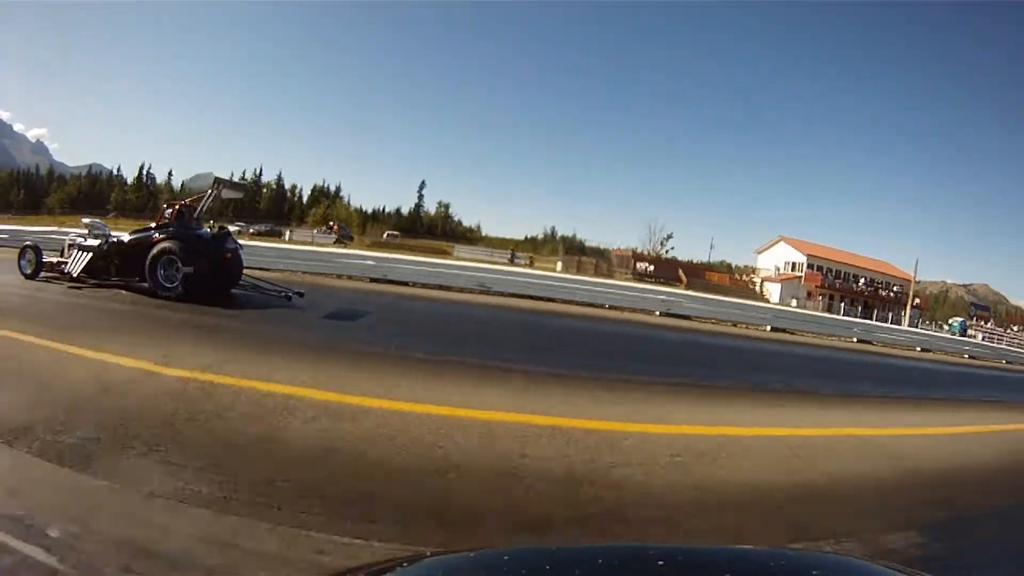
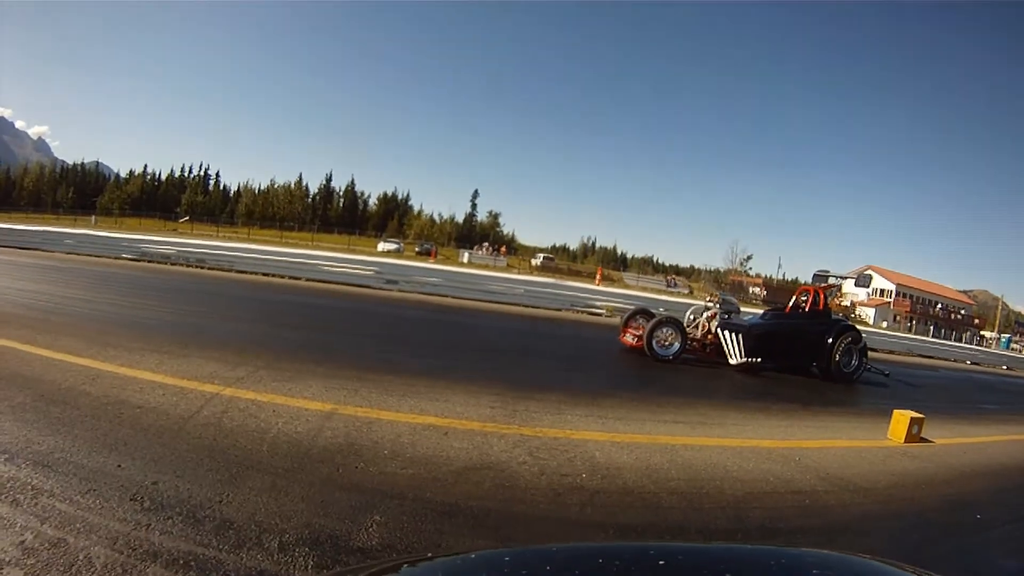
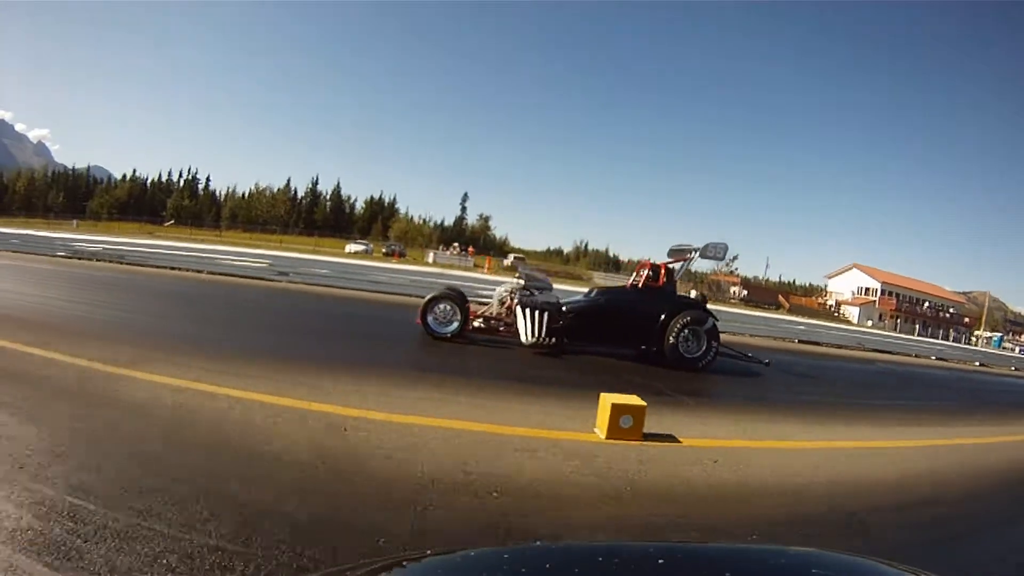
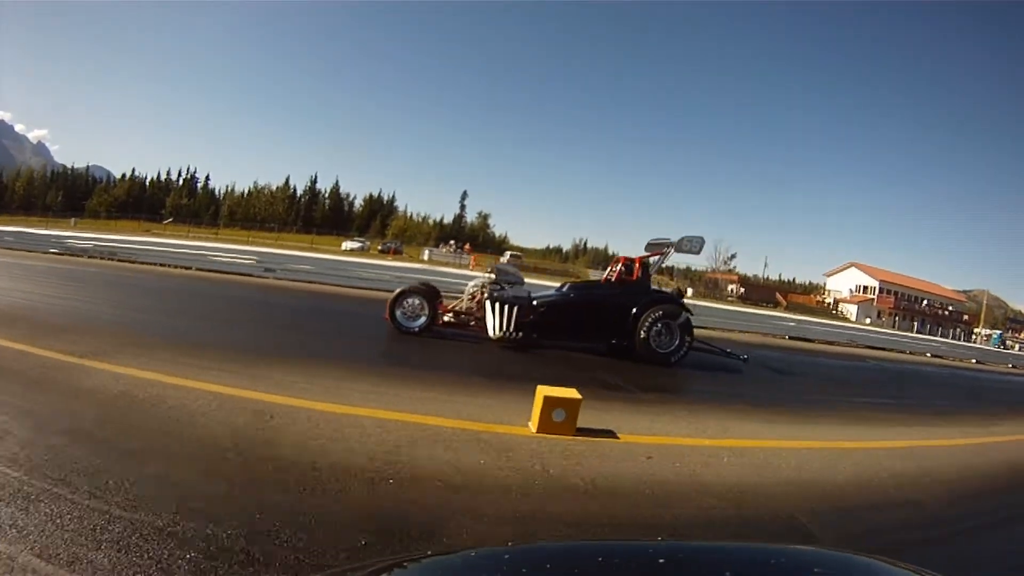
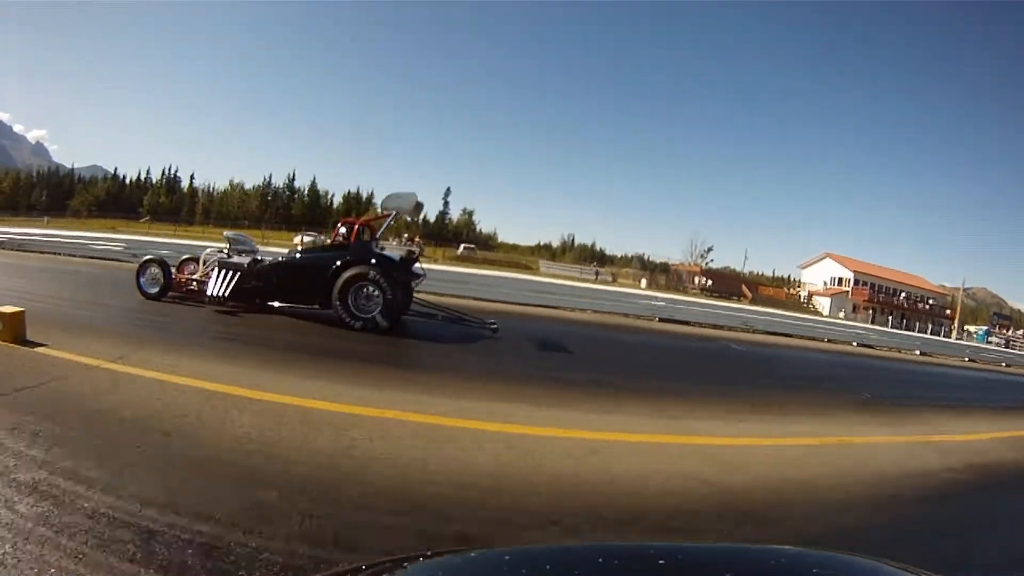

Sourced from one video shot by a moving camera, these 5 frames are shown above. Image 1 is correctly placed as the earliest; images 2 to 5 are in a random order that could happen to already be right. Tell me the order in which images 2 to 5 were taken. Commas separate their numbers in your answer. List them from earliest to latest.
5, 3, 2, 4
